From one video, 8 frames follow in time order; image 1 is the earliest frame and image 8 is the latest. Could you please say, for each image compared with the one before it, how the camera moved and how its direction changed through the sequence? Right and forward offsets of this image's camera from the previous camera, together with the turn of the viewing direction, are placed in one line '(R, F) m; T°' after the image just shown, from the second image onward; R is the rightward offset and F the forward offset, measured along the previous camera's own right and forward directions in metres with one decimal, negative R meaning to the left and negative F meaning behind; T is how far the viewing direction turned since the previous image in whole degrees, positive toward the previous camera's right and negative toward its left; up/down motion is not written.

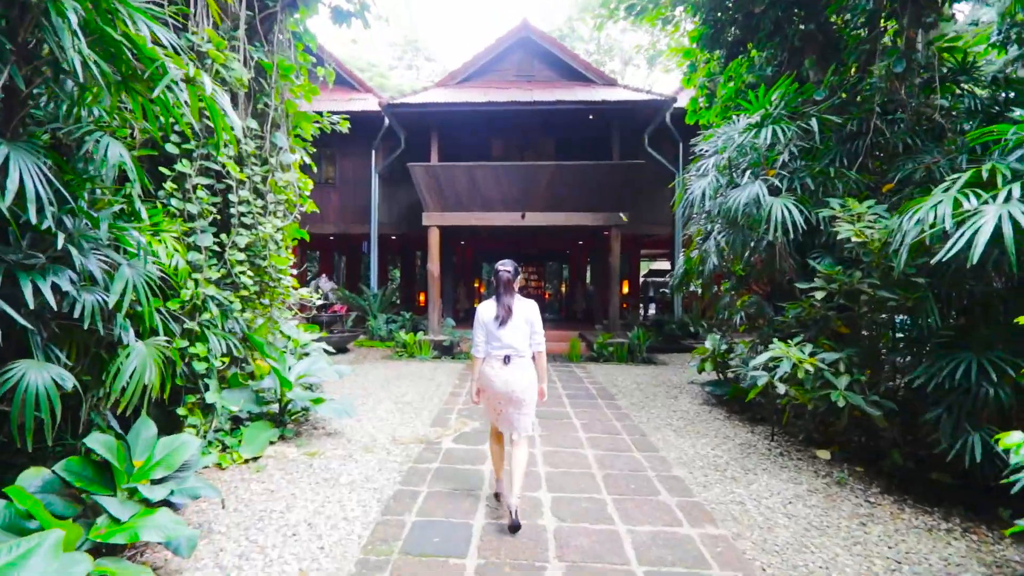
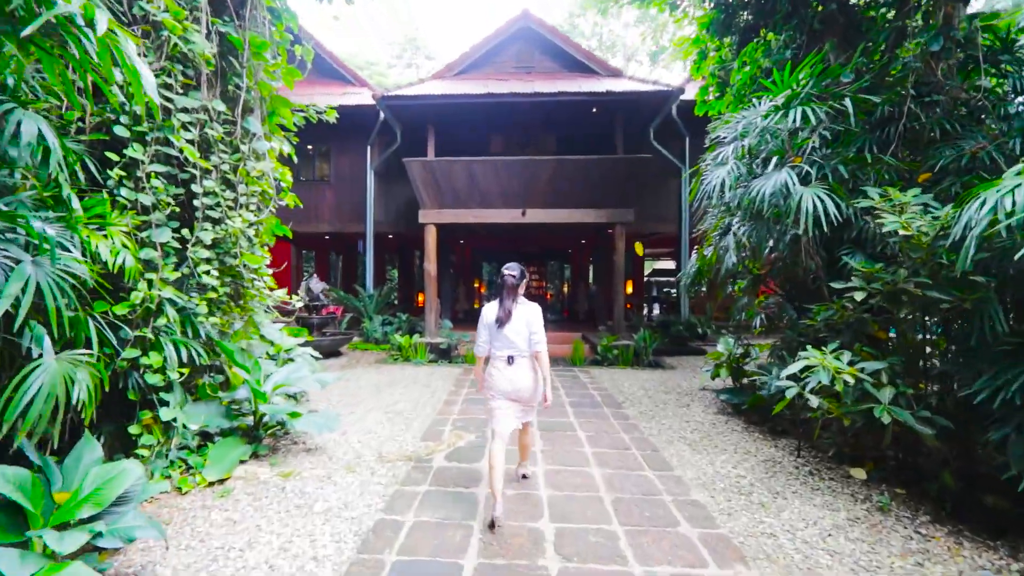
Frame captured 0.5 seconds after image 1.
(0.0, +0.3) m; 0°
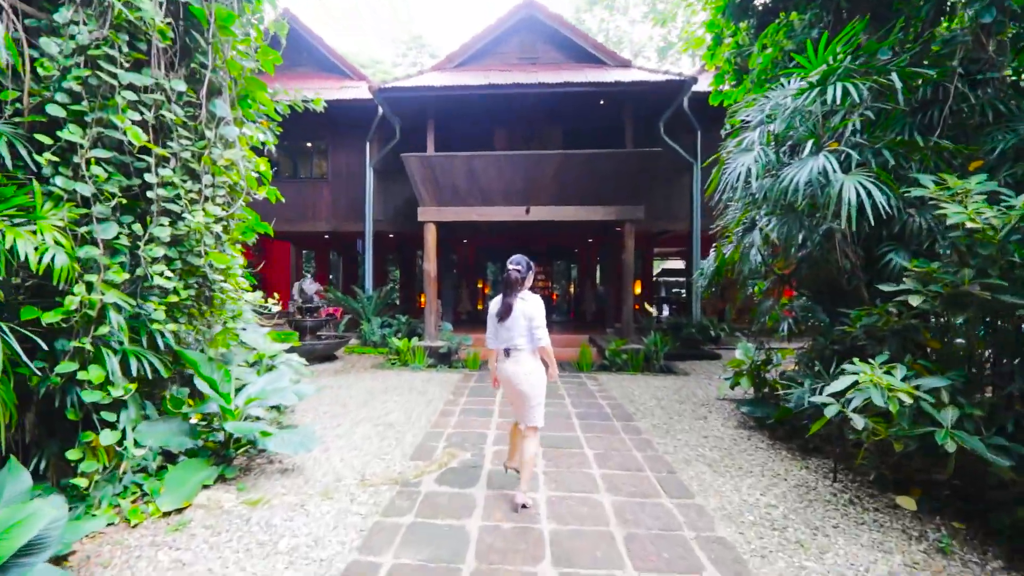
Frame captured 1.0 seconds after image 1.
(0.0, +0.3) m; -1°
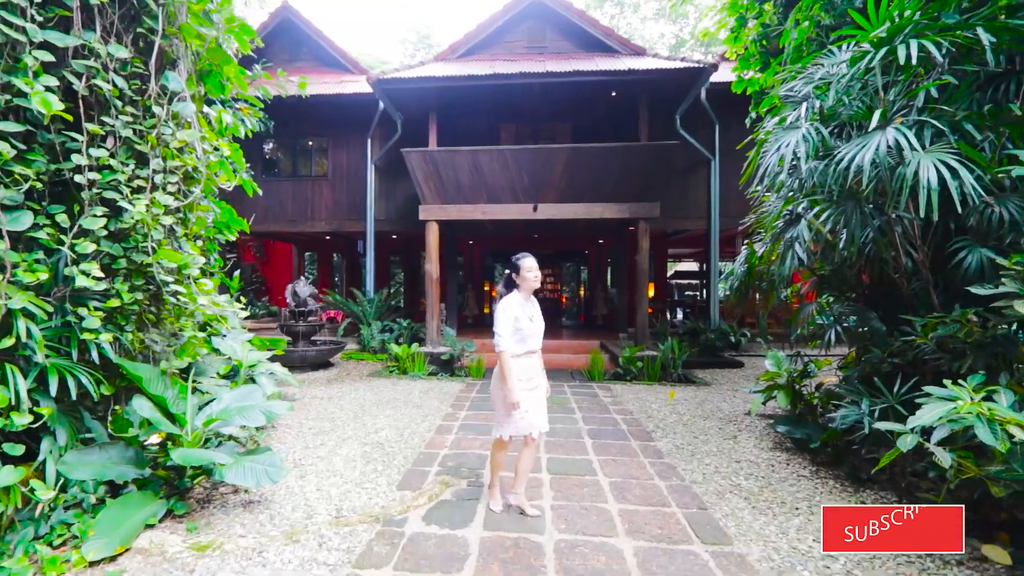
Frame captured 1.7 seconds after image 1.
(0.0, +0.4) m; -1°
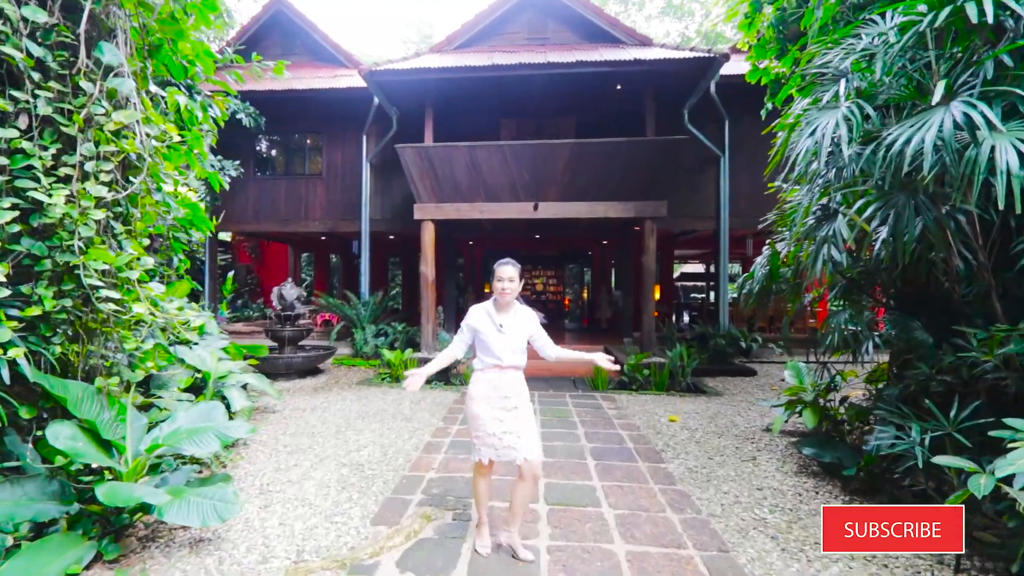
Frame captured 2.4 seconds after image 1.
(+0.1, +0.3) m; 0°
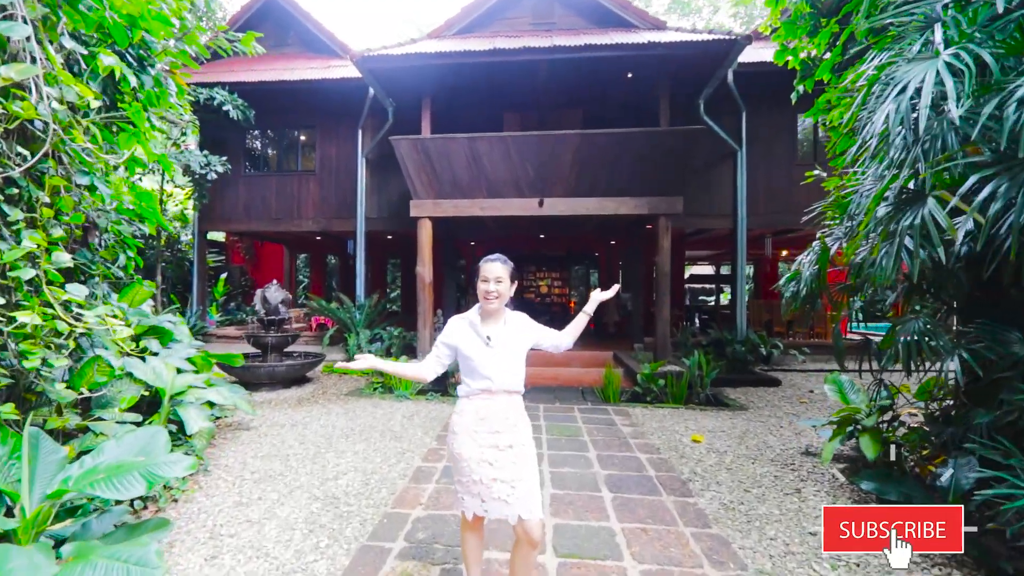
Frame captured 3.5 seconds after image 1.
(0.0, +0.5) m; 0°
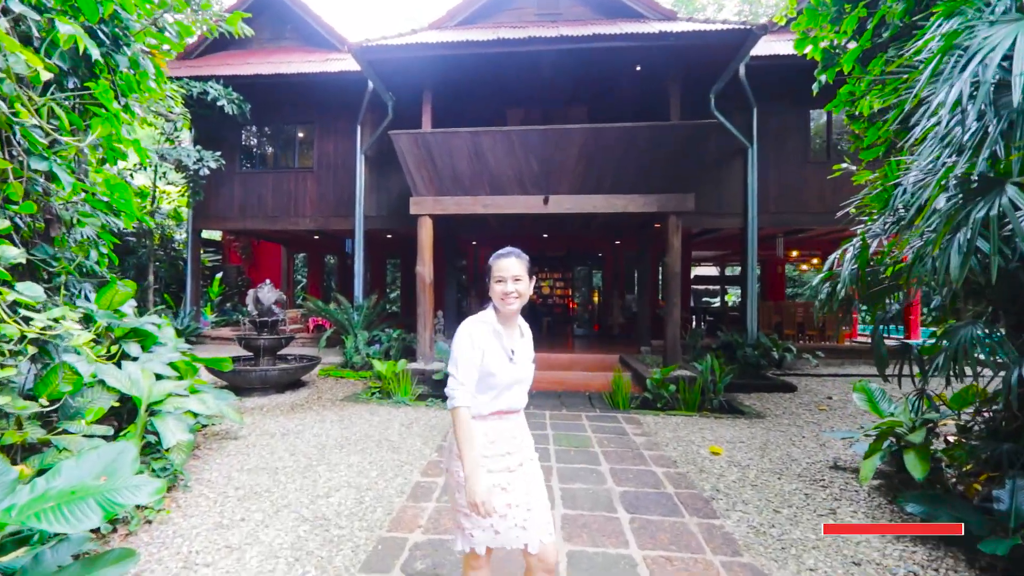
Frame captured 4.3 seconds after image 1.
(0.0, +0.2) m; 0°
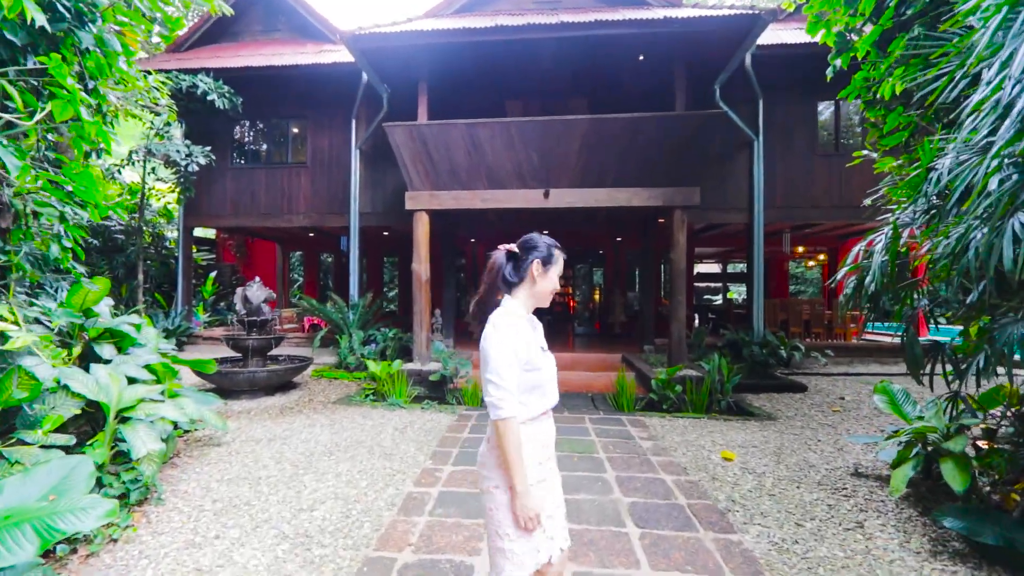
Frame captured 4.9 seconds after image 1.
(0.0, +0.2) m; 0°
